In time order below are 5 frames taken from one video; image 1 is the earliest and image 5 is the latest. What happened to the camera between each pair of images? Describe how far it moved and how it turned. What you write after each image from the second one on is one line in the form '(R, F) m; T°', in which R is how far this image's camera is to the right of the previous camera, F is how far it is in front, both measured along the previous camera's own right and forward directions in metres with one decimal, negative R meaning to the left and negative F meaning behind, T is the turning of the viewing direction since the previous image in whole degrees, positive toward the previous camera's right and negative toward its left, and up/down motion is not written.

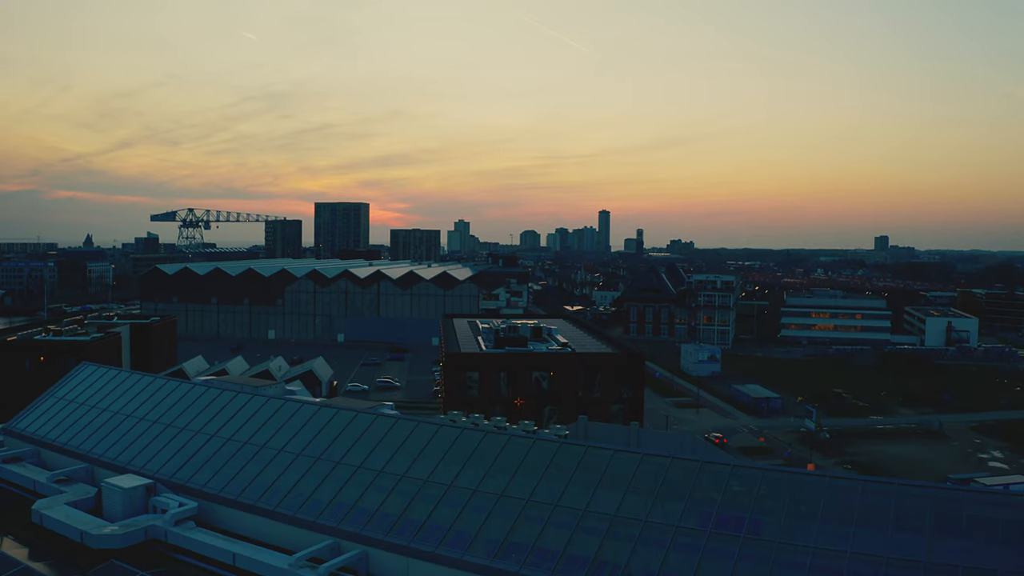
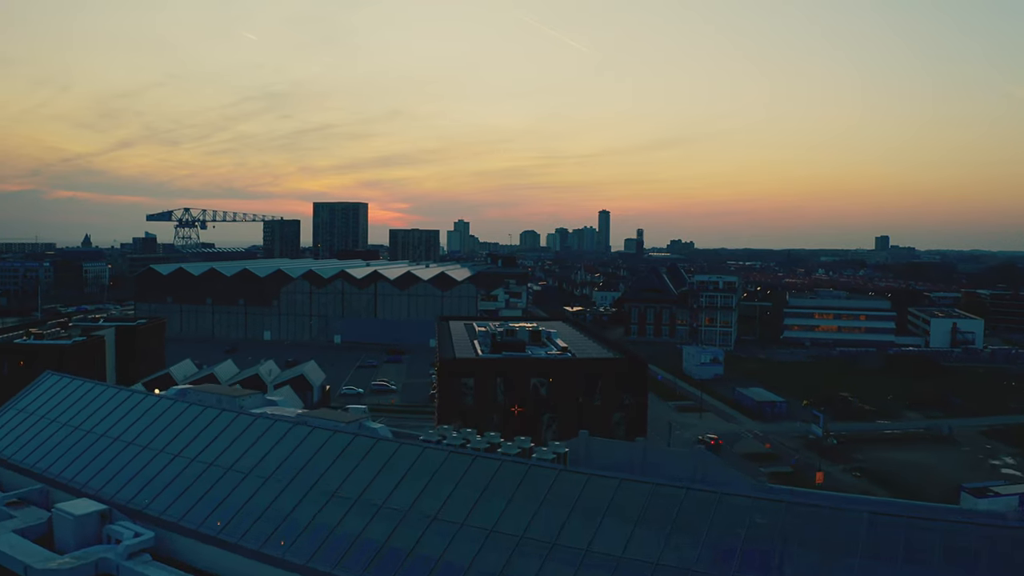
(+0.1, +0.5) m; 0°
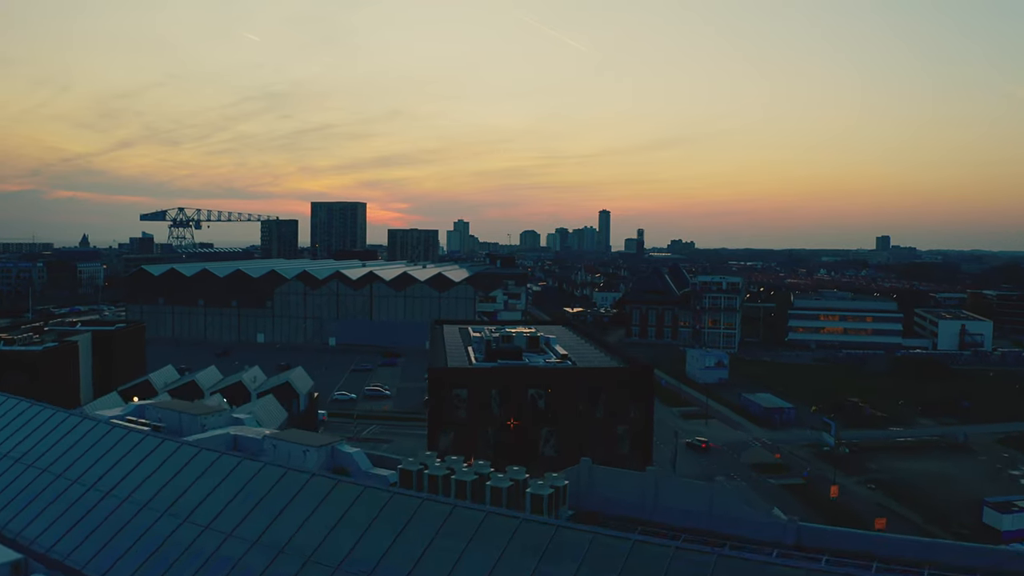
(+0.1, +0.8) m; 0°
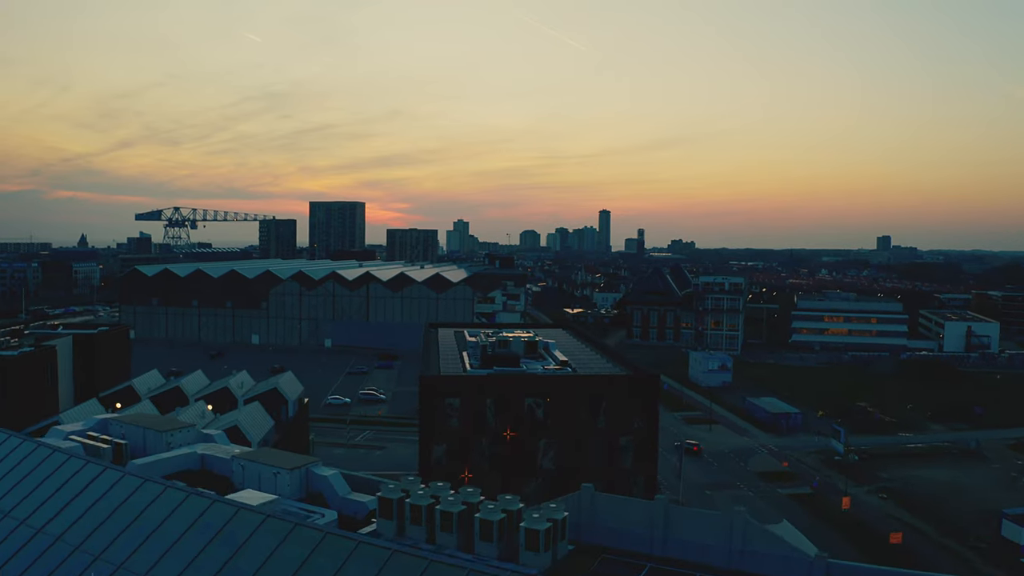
(+0.1, +0.6) m; 0°
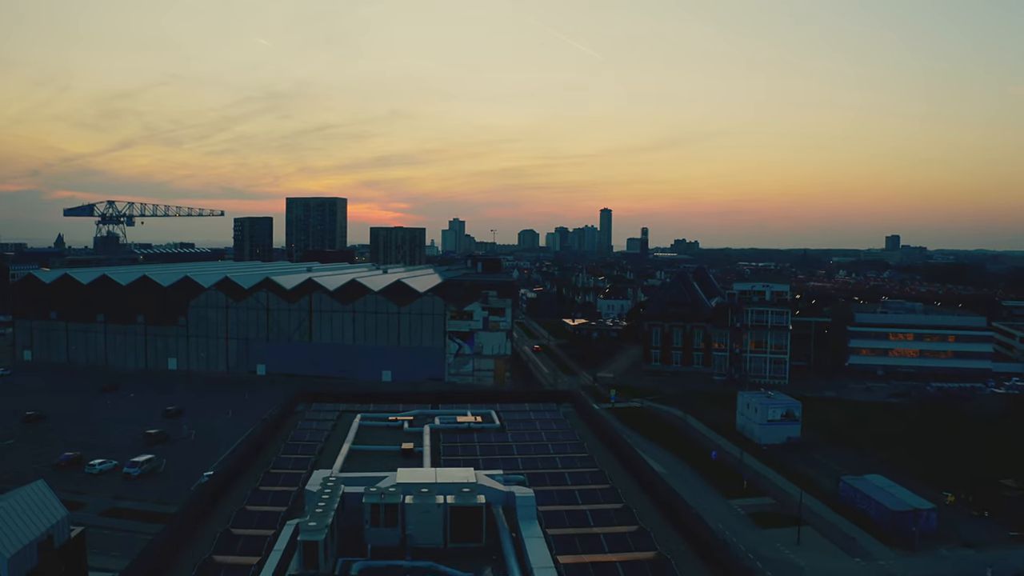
(+0.7, +7.4) m; 0°
